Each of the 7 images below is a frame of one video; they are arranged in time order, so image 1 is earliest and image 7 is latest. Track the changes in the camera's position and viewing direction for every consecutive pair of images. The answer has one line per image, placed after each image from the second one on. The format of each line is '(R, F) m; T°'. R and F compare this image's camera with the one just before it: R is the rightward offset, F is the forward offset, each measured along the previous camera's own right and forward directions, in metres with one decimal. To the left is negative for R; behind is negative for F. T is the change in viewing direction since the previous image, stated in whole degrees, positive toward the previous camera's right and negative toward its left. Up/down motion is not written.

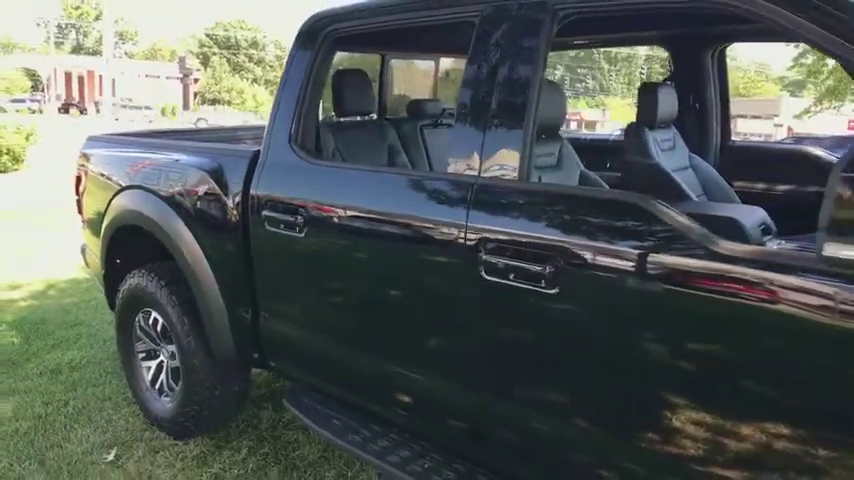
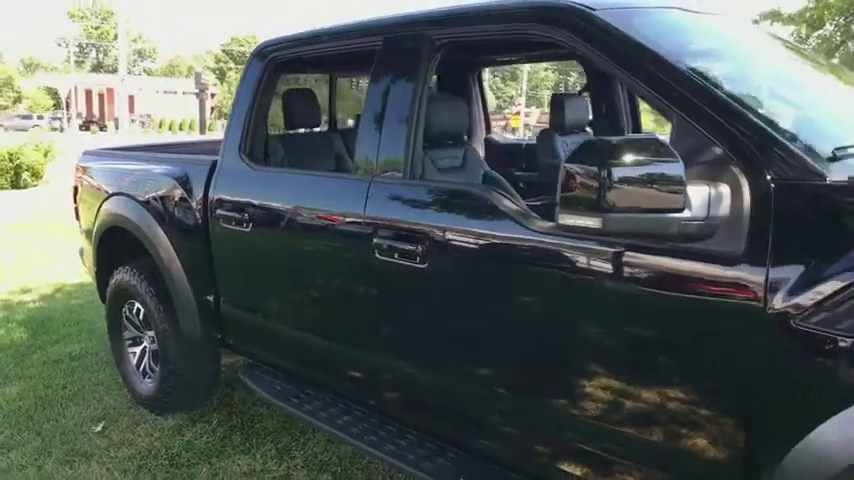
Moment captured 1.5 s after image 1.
(+0.4, -0.4) m; -2°
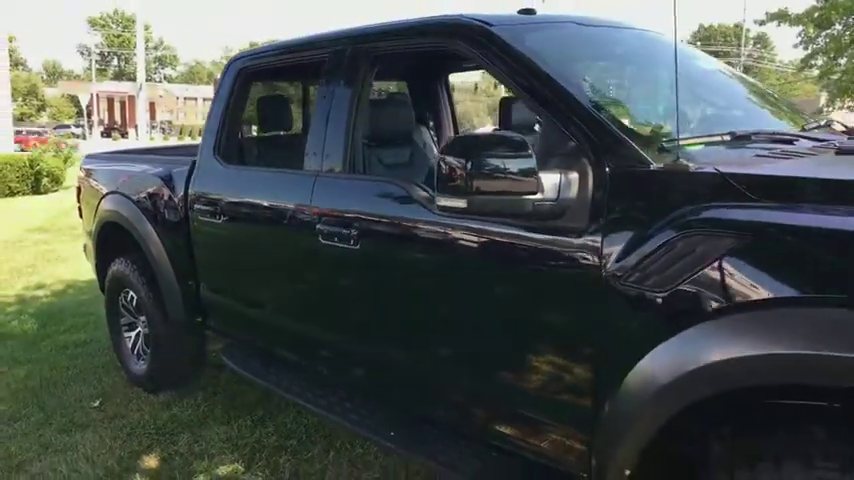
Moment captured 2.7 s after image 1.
(+0.3, -0.3) m; -2°
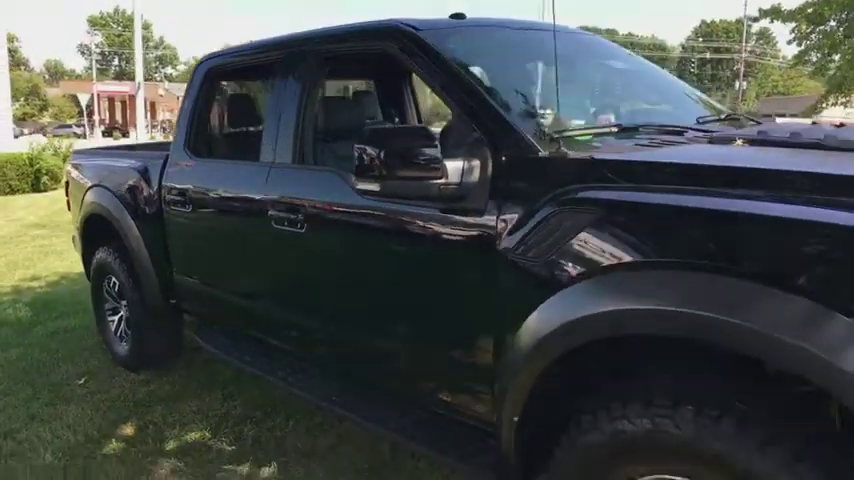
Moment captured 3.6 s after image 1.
(+0.3, -0.3) m; 0°
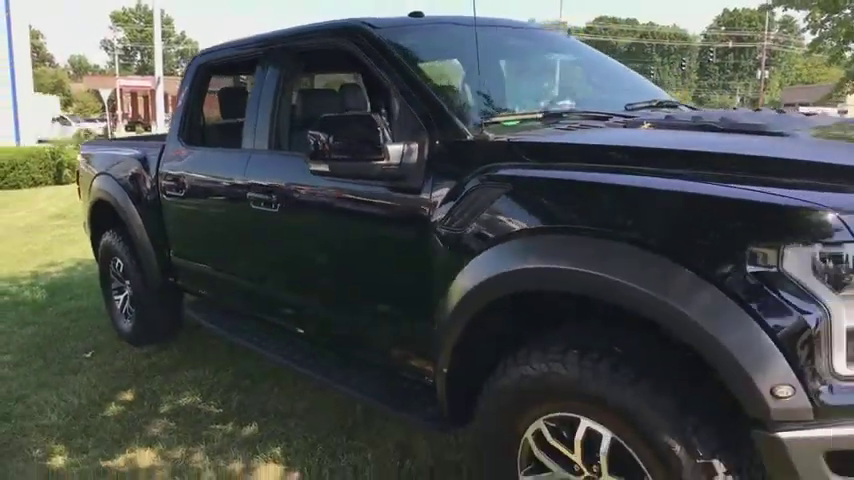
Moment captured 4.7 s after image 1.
(+0.3, -0.3) m; -2°
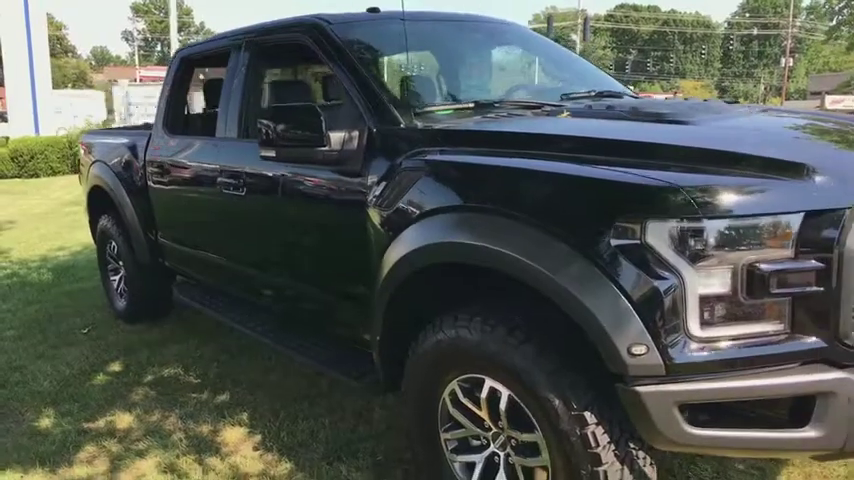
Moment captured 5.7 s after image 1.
(+0.3, -0.2) m; -2°
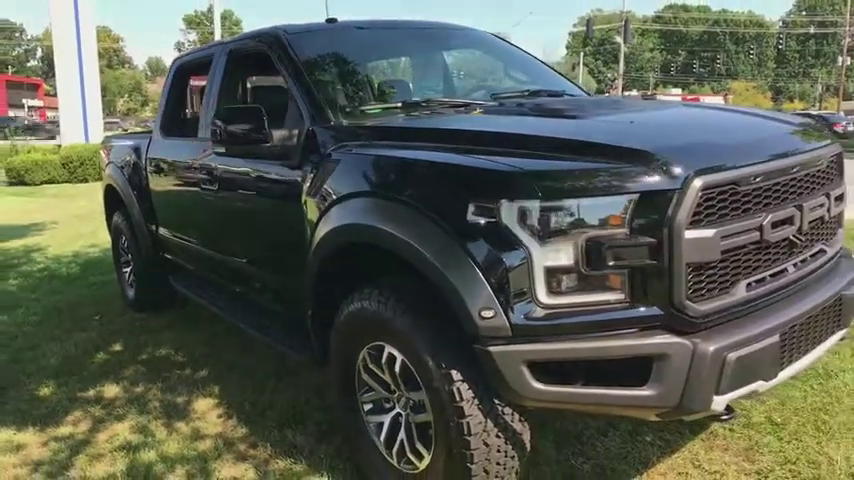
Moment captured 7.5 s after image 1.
(+0.5, -0.3) m; -4°
